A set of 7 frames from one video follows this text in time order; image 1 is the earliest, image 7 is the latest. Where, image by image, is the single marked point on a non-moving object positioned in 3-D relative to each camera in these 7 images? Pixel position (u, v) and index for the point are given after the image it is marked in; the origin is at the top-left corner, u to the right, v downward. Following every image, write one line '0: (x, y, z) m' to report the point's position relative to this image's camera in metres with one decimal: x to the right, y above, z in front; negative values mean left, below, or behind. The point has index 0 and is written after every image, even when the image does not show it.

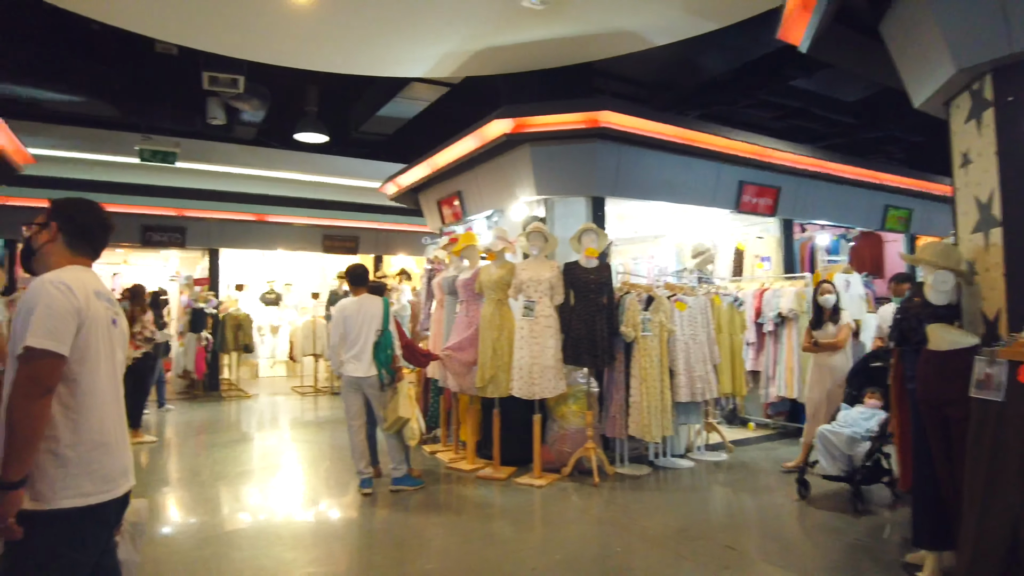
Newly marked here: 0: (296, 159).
0: (-2.6, +1.5, +8.1) m
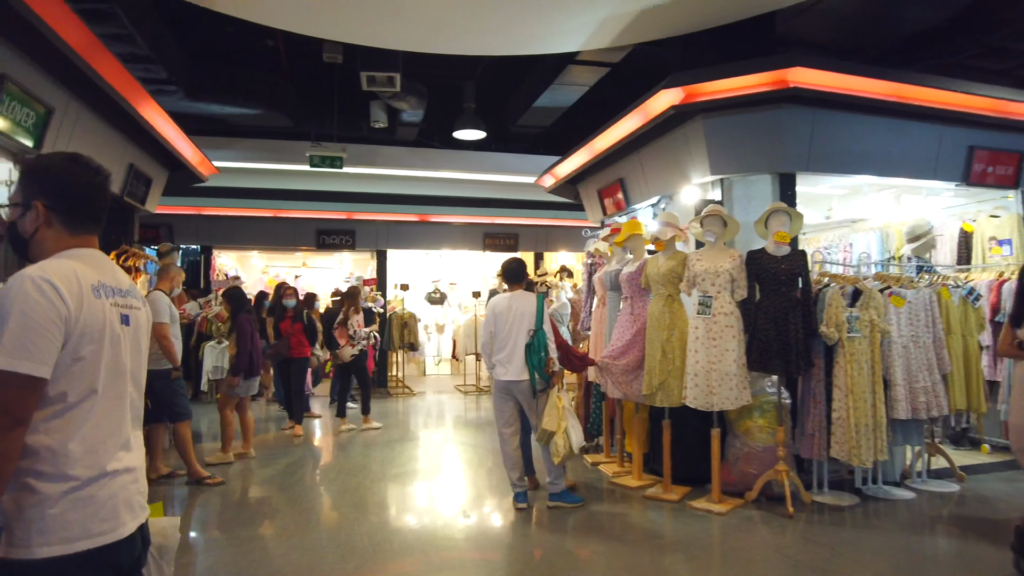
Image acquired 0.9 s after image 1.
0: (-0.7, +1.5, +8.0) m
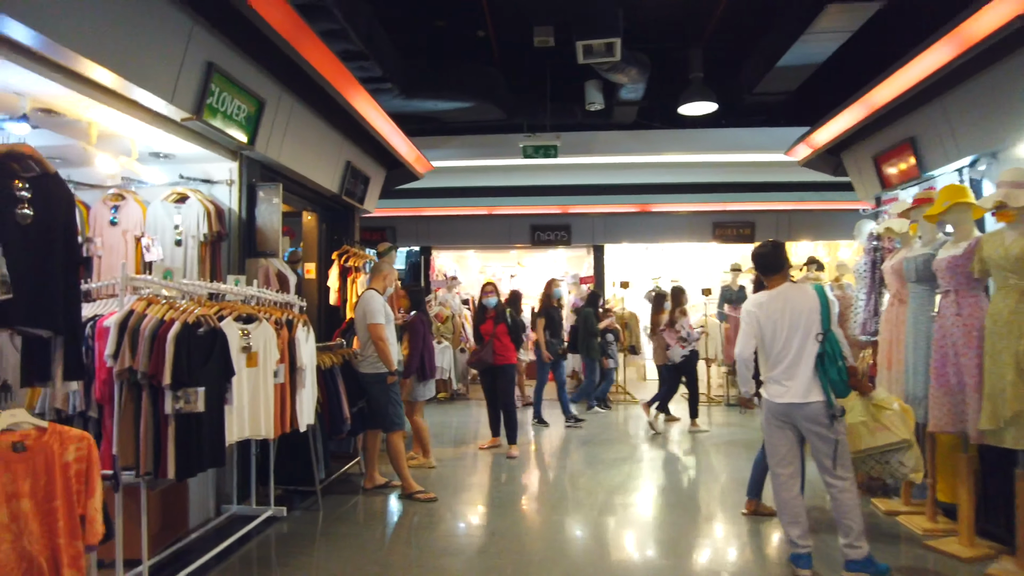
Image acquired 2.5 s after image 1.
0: (+1.7, +1.6, +7.1) m
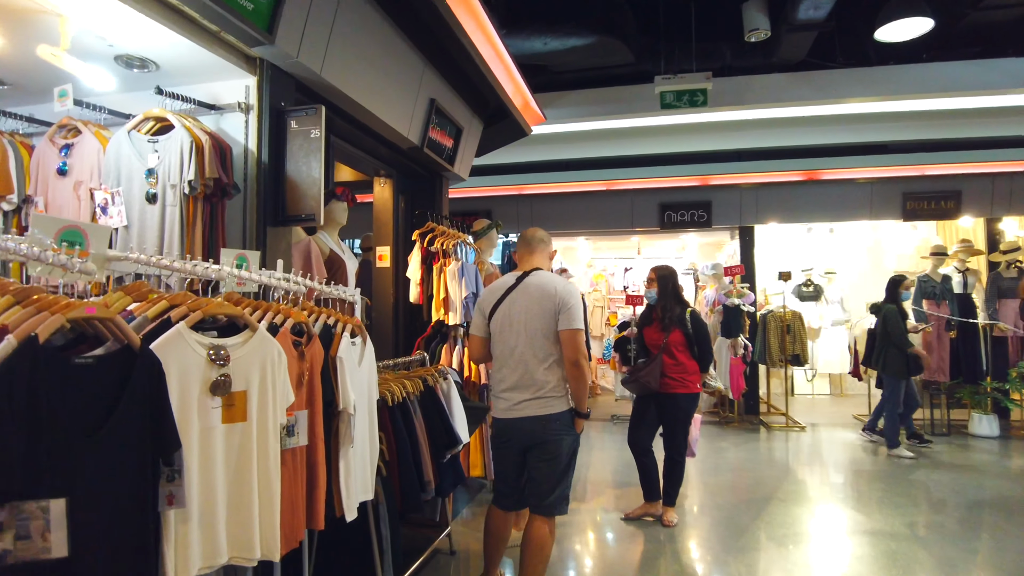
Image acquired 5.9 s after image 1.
0: (+2.8, +1.7, +5.3) m
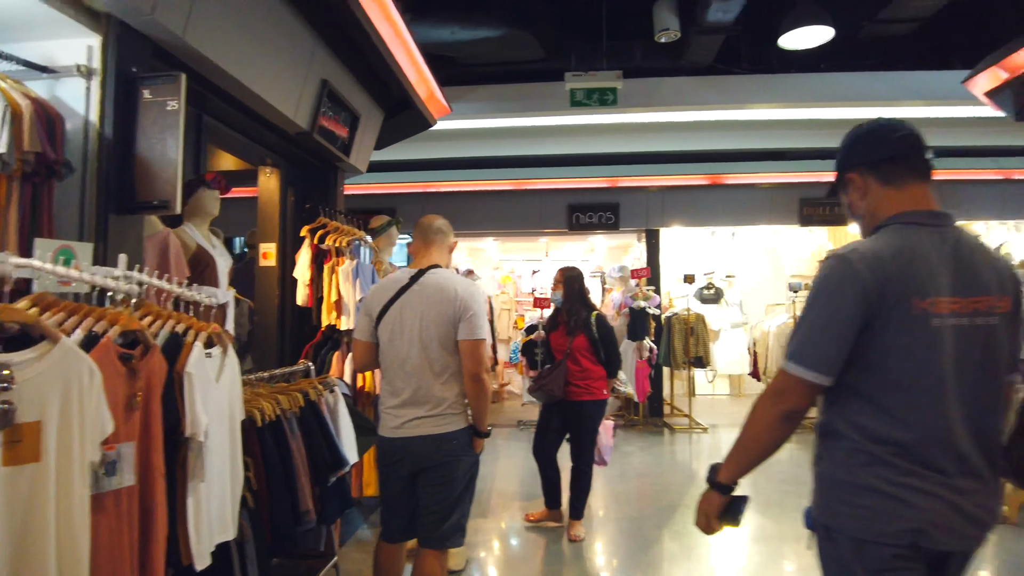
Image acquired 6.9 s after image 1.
0: (+2.1, +1.6, +5.3) m
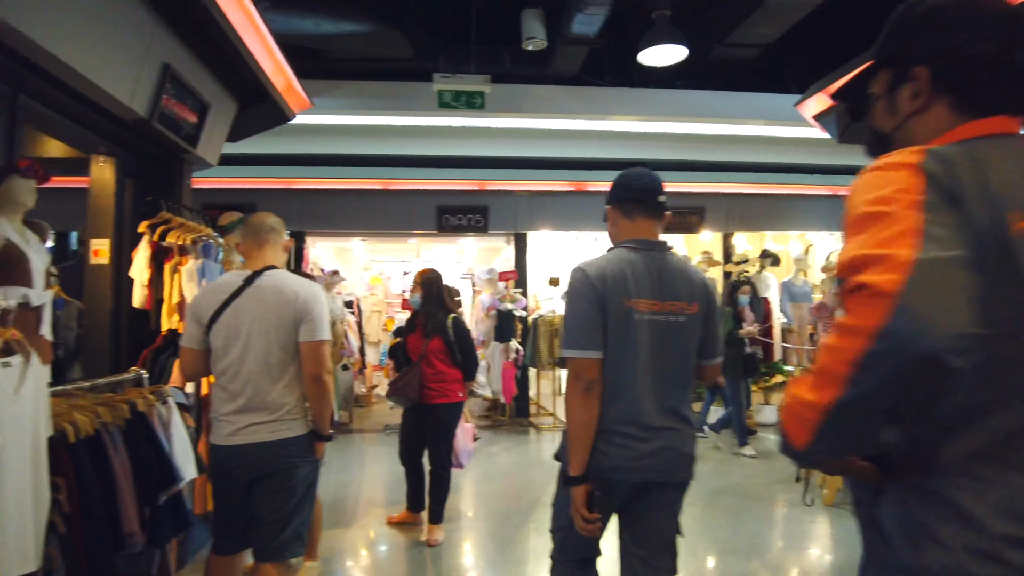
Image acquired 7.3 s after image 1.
0: (+1.0, +1.6, +5.6) m
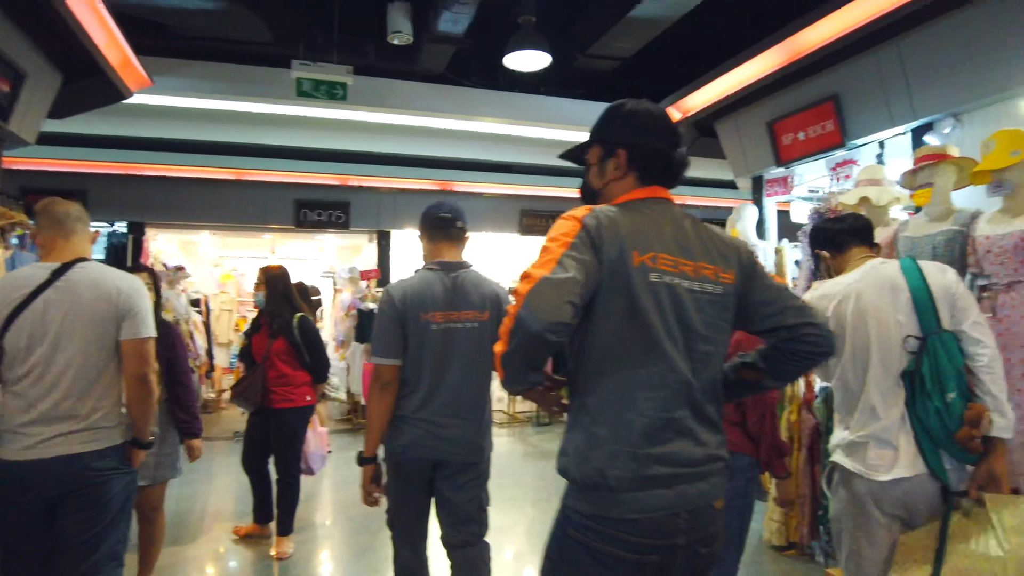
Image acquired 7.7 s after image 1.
0: (-0.1, +1.6, +5.7) m
